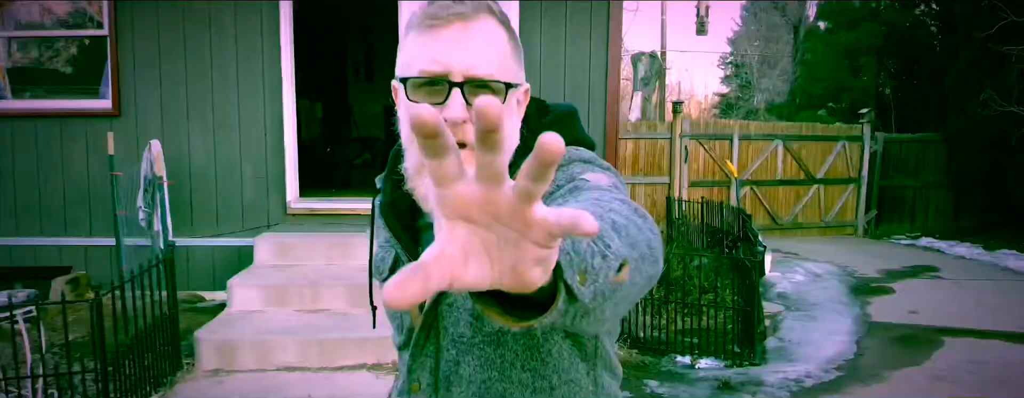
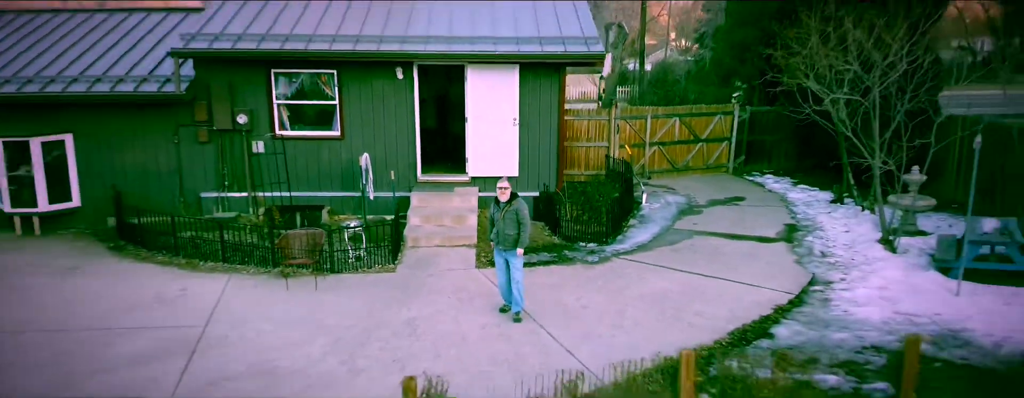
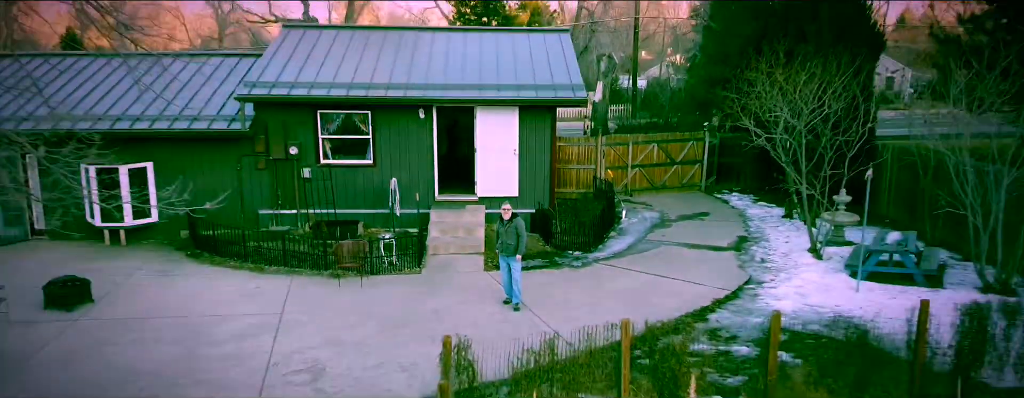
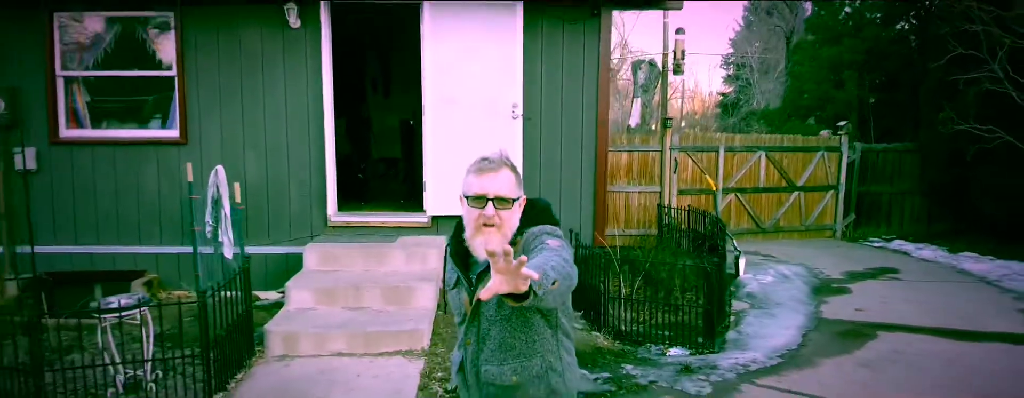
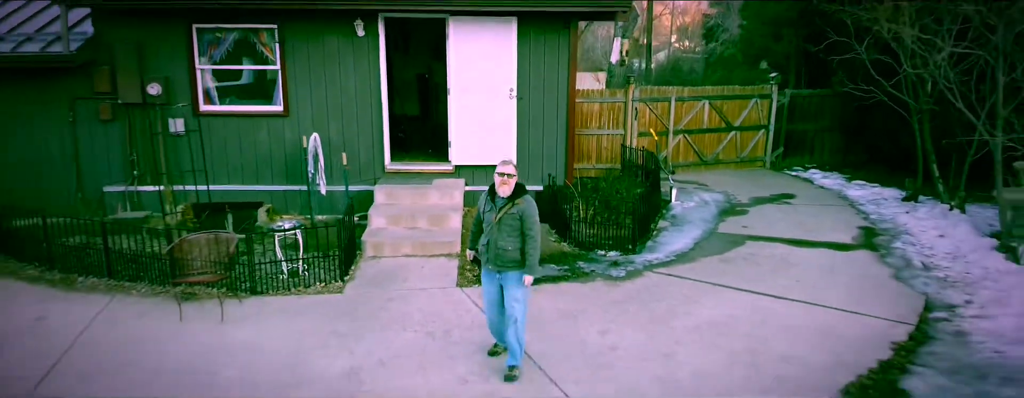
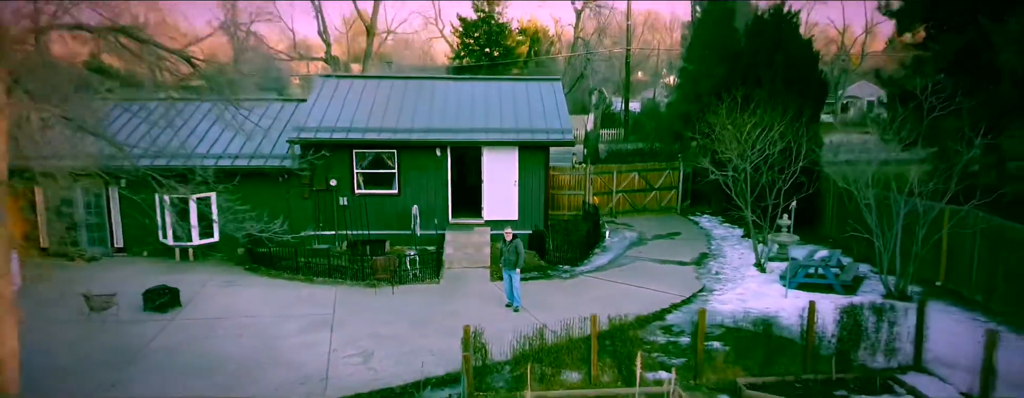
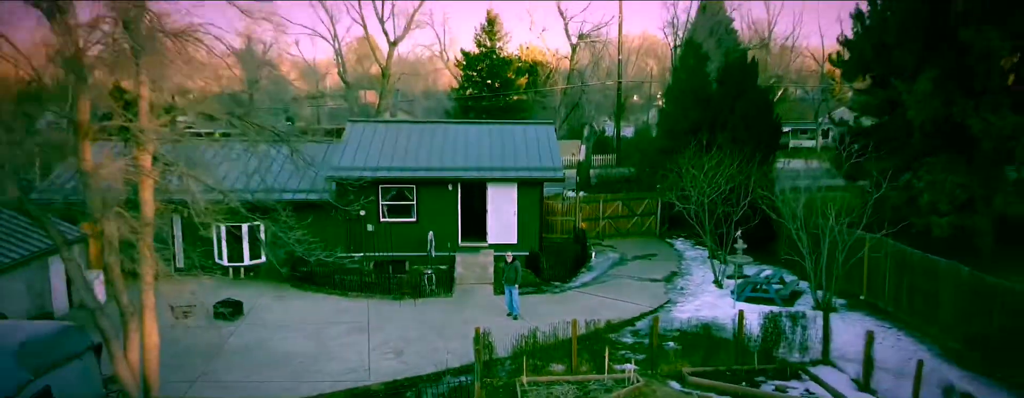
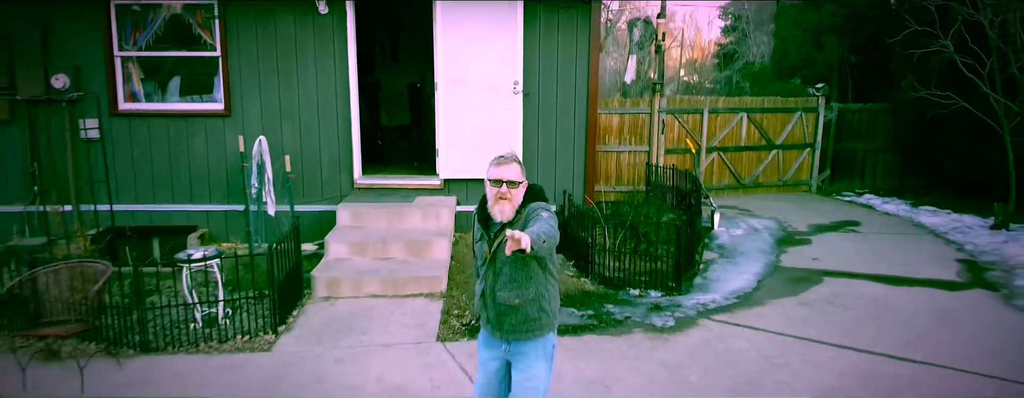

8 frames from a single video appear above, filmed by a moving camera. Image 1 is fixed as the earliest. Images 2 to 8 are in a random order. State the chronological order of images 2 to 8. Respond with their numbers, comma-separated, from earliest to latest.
4, 8, 5, 2, 3, 6, 7
